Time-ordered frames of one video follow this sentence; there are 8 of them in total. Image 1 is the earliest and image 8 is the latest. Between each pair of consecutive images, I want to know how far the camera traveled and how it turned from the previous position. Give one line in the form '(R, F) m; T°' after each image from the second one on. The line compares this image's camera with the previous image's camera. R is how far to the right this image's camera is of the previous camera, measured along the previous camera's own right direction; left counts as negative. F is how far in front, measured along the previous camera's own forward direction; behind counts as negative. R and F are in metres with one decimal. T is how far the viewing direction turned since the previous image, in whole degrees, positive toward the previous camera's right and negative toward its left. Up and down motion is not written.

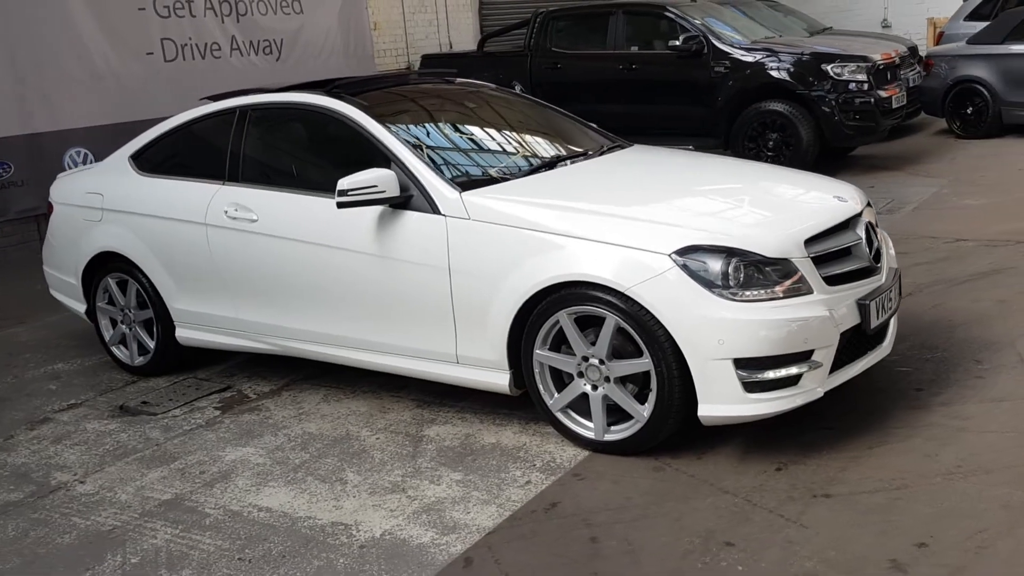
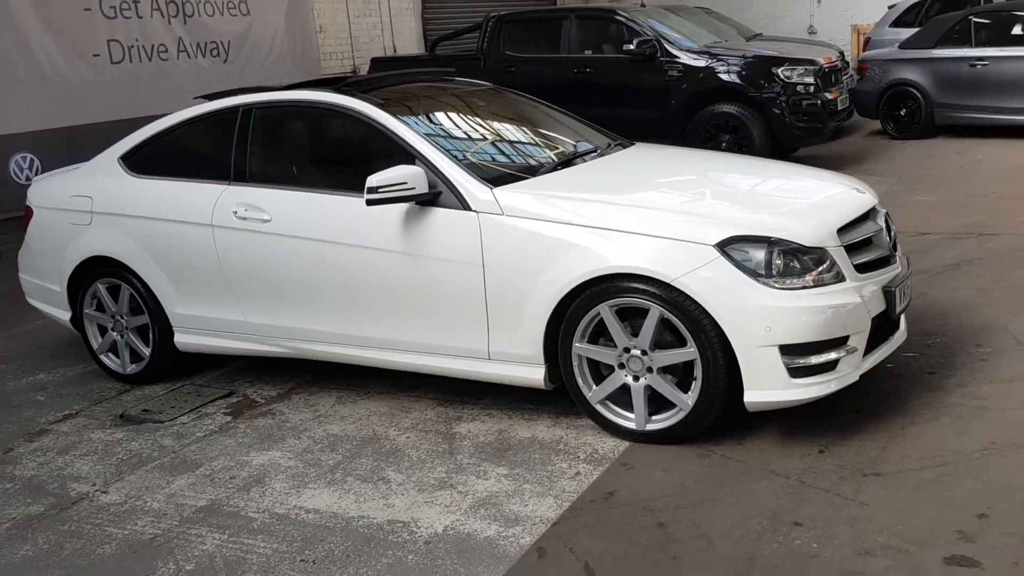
(-0.5, 0.0) m; +5°
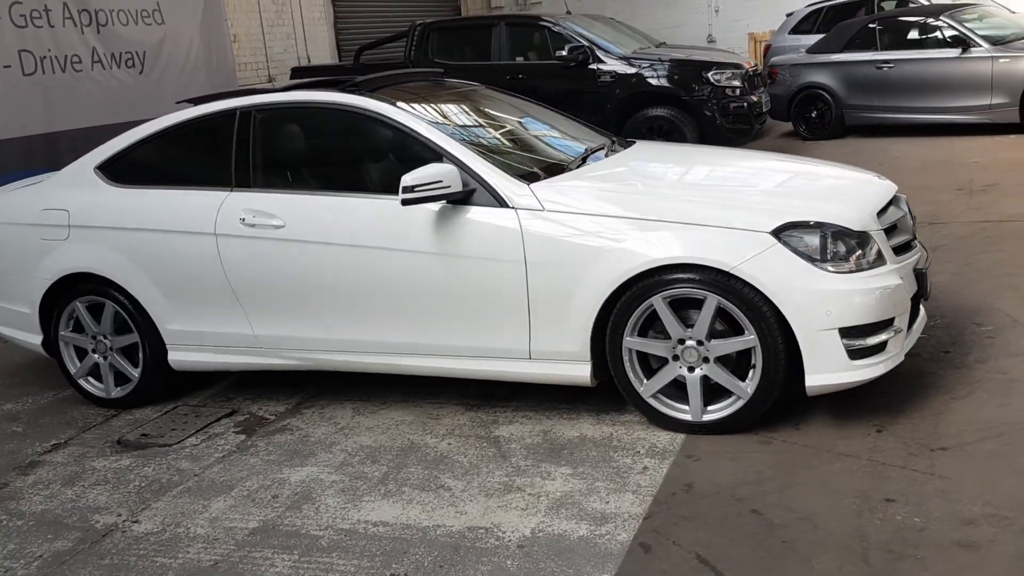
(-0.7, +0.1) m; +7°
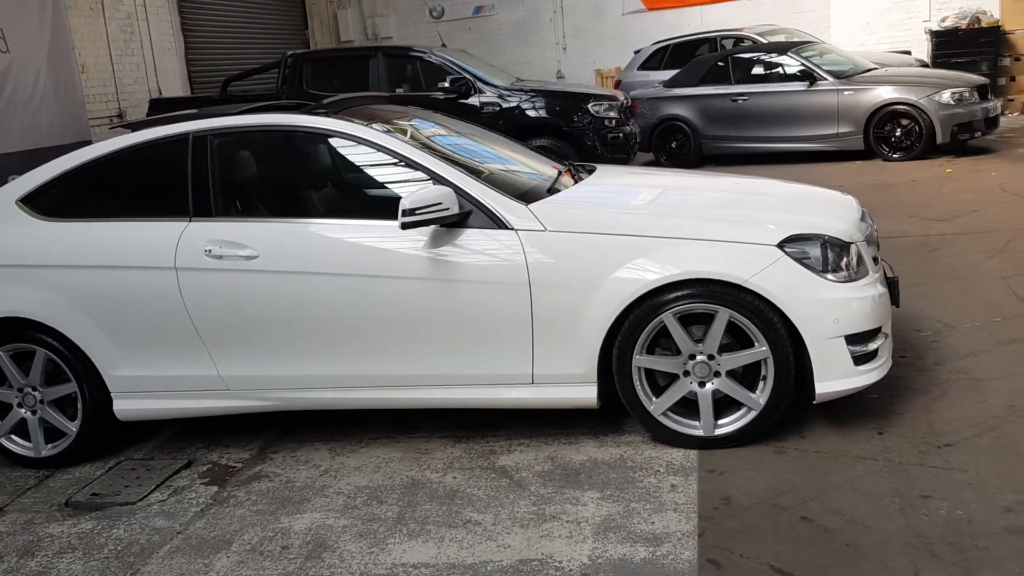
(-0.7, +0.2) m; +11°
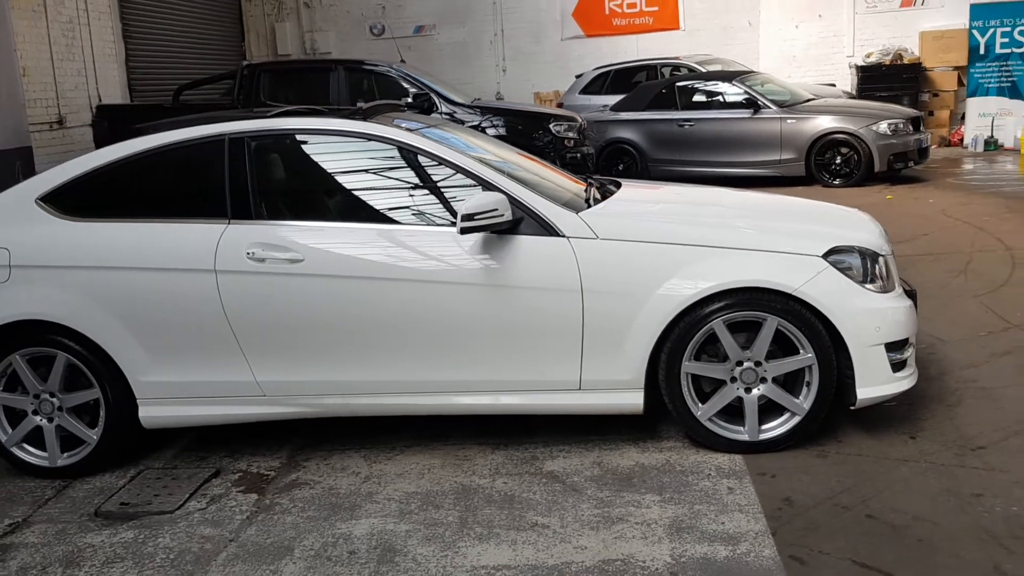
(-0.6, 0.0) m; +6°
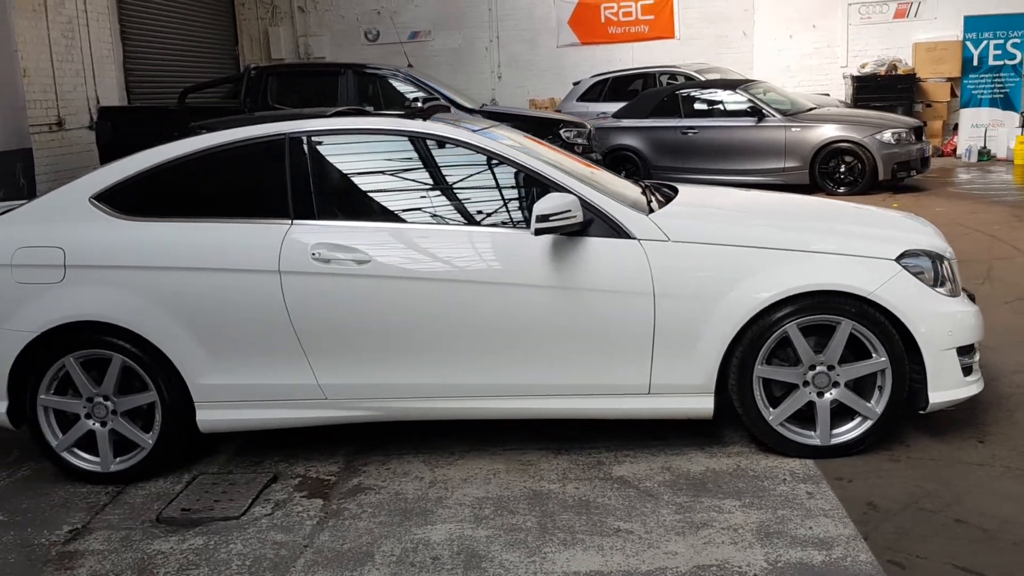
(-0.4, +0.1) m; +1°
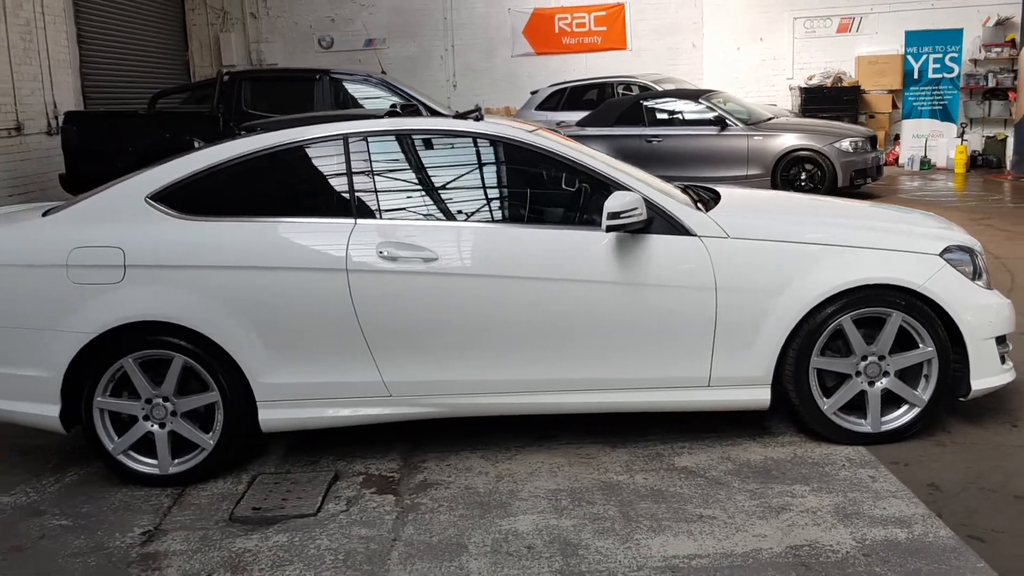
(-0.6, -0.1) m; +4°
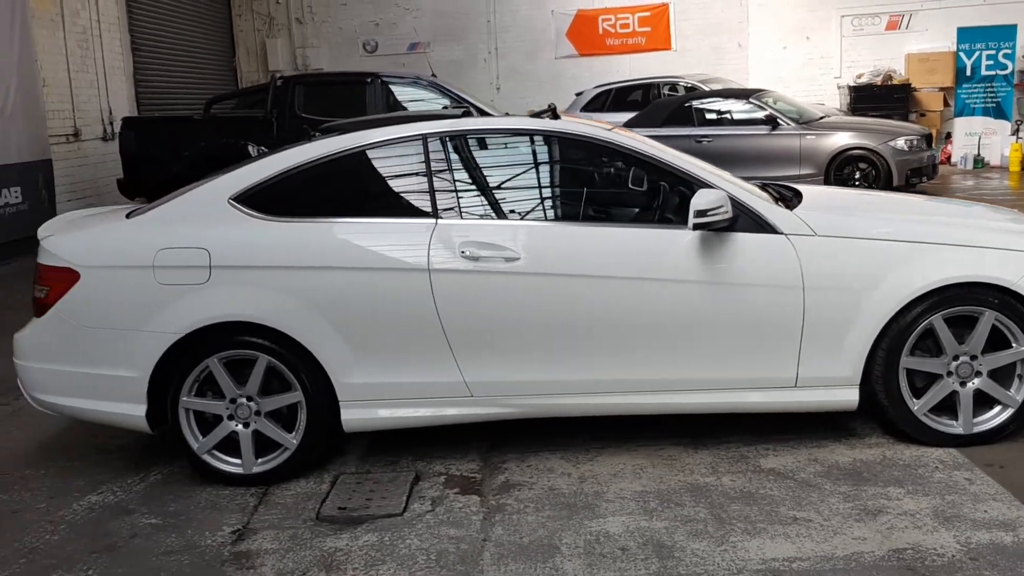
(-0.2, 0.0) m; -2°
